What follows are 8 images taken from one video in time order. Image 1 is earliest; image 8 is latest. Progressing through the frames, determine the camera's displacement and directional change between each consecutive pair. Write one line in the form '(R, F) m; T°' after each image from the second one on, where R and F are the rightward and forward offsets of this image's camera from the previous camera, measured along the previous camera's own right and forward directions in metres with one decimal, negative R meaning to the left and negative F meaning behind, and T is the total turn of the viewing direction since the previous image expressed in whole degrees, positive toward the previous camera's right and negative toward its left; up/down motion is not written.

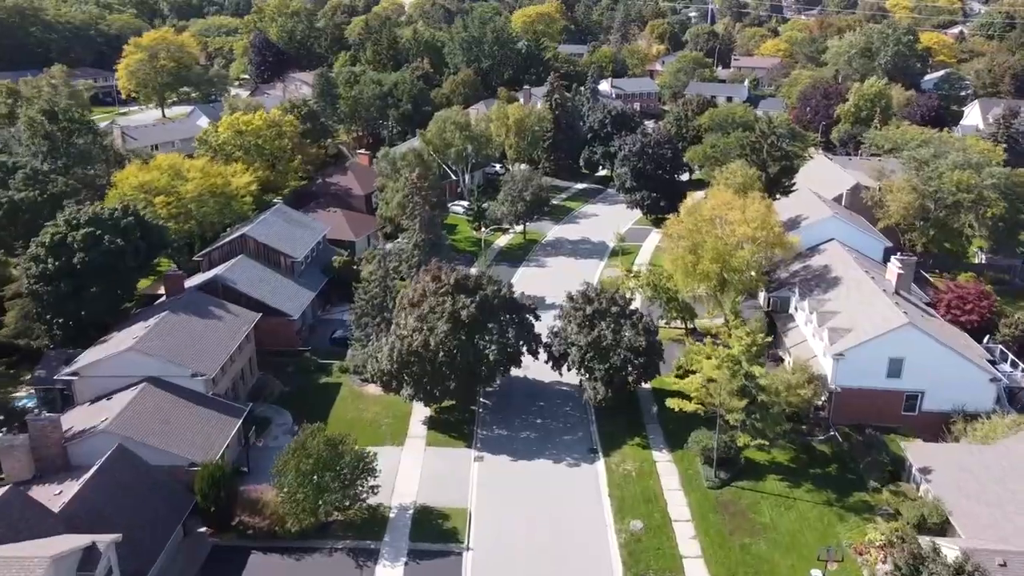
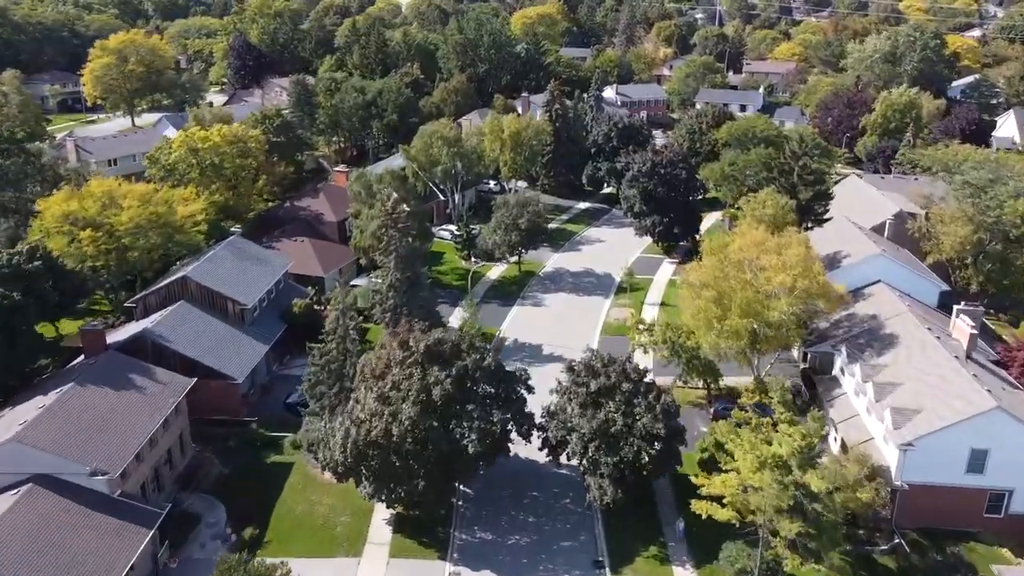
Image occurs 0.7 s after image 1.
(+0.6, +7.1) m; 0°
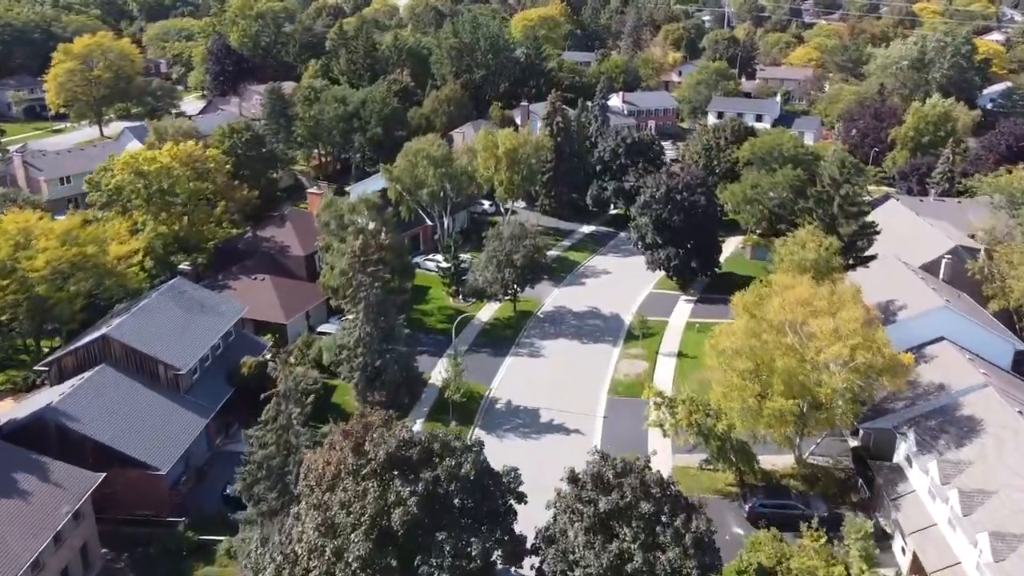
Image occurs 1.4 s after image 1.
(+0.4, +6.7) m; 0°
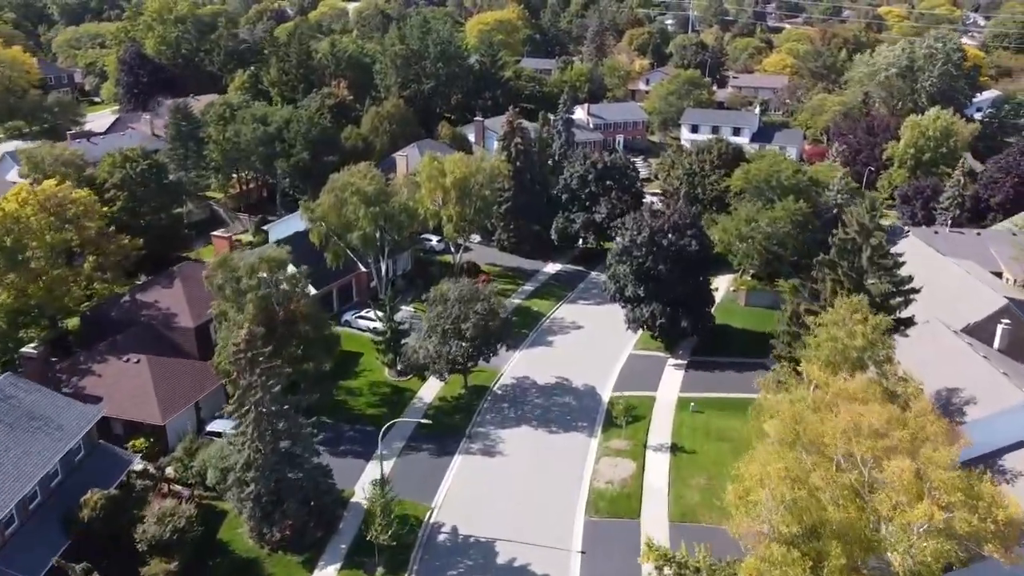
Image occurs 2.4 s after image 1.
(+0.6, +9.1) m; +3°
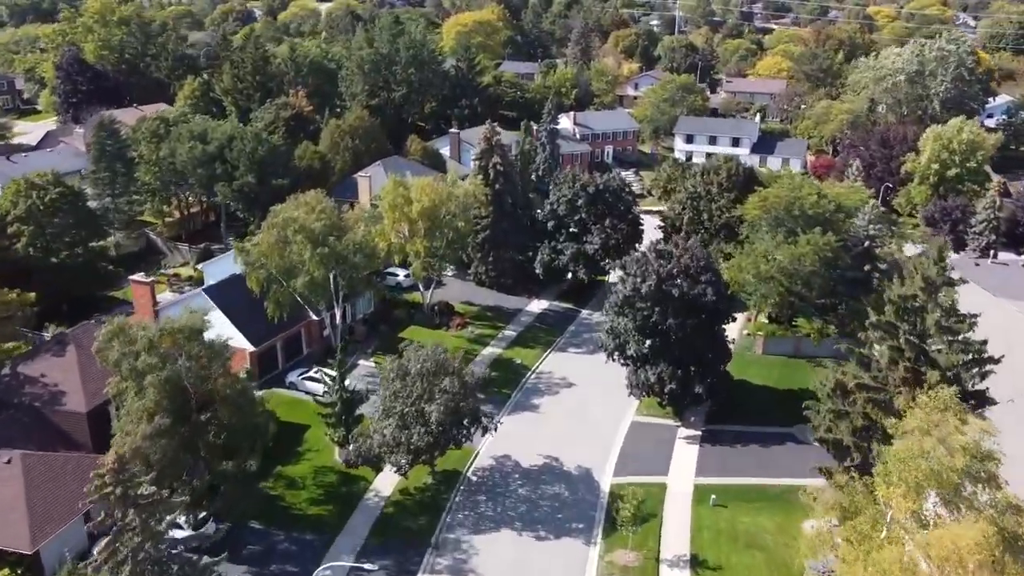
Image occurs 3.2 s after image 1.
(+0.2, +7.0) m; +1°
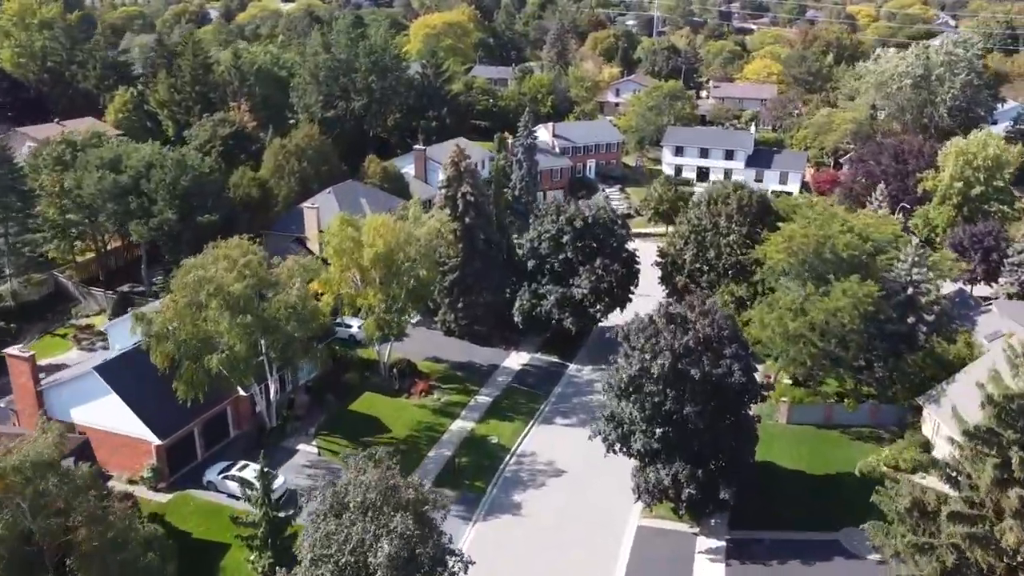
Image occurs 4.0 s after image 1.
(+0.1, +7.1) m; +2°
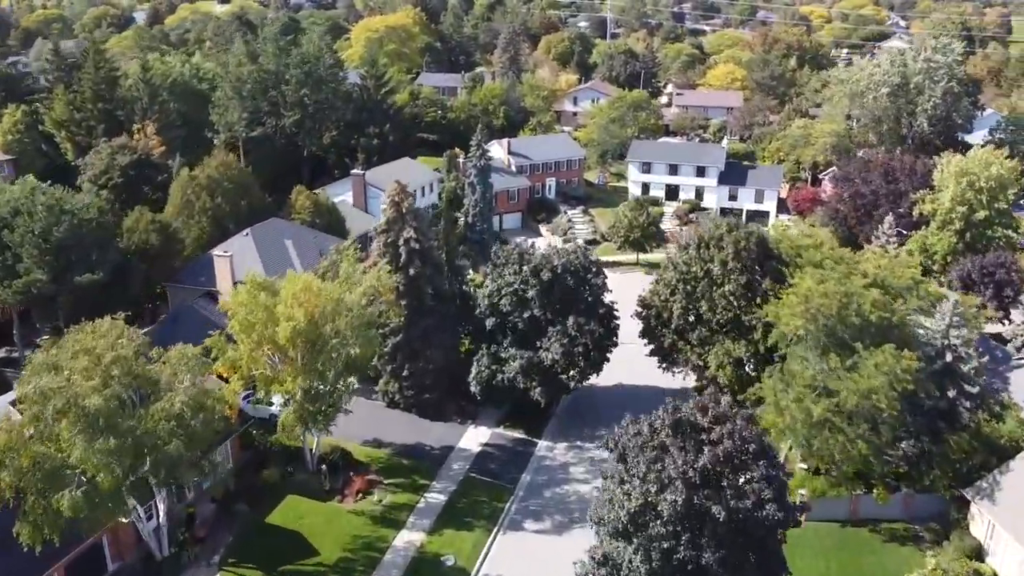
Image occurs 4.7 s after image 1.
(0.0, +6.6) m; +3°
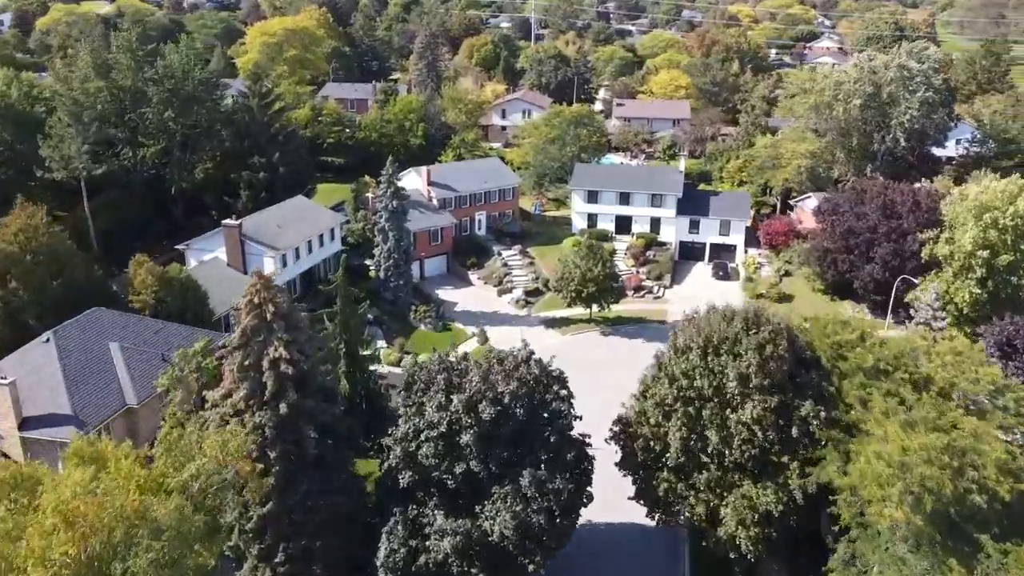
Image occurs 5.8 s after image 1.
(+0.2, +10.7) m; +5°
